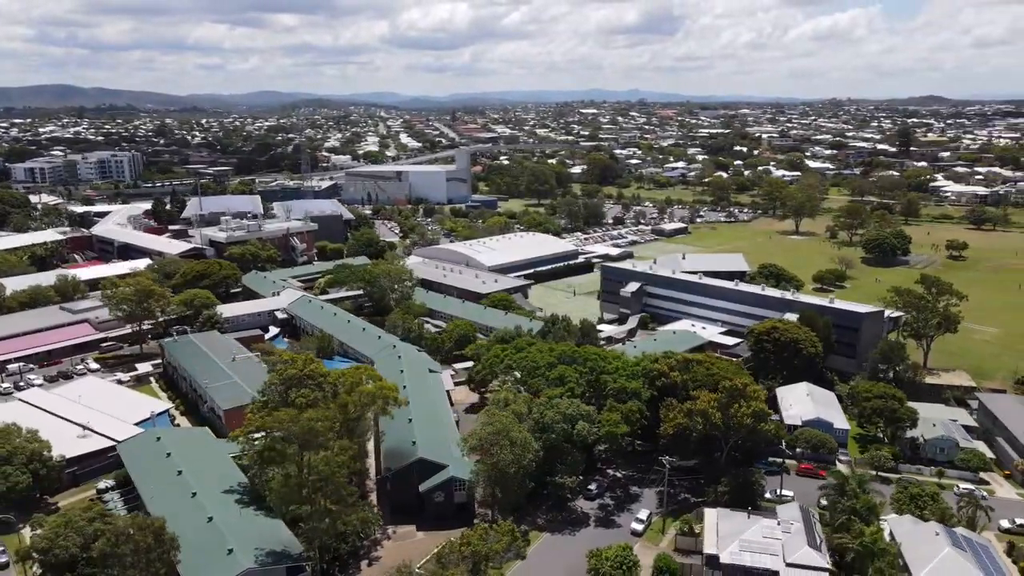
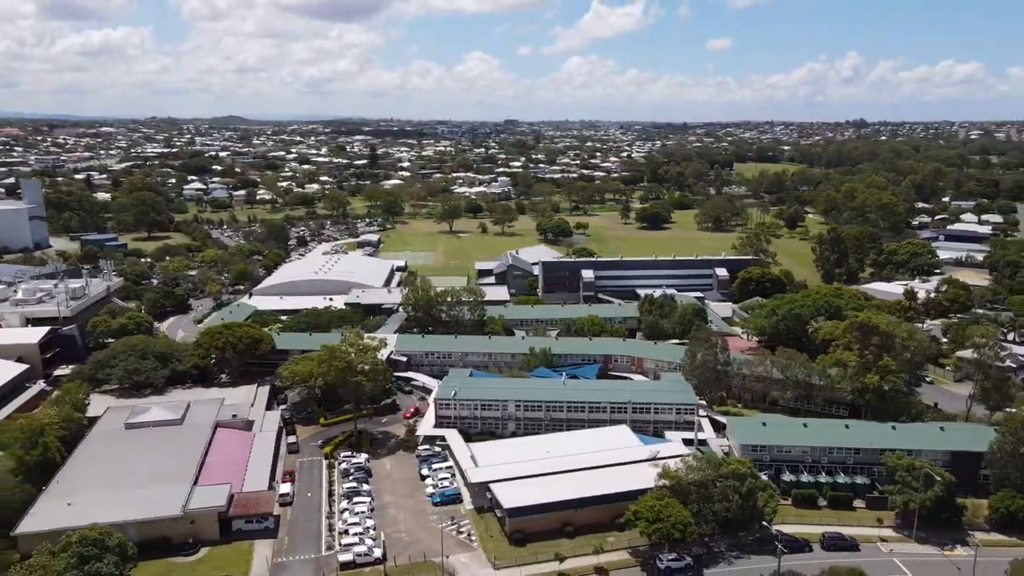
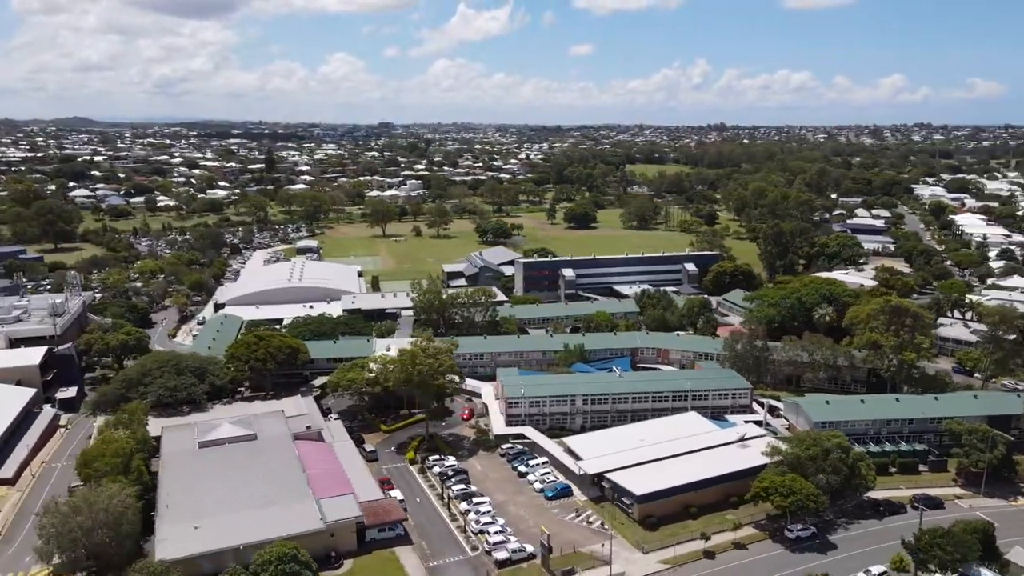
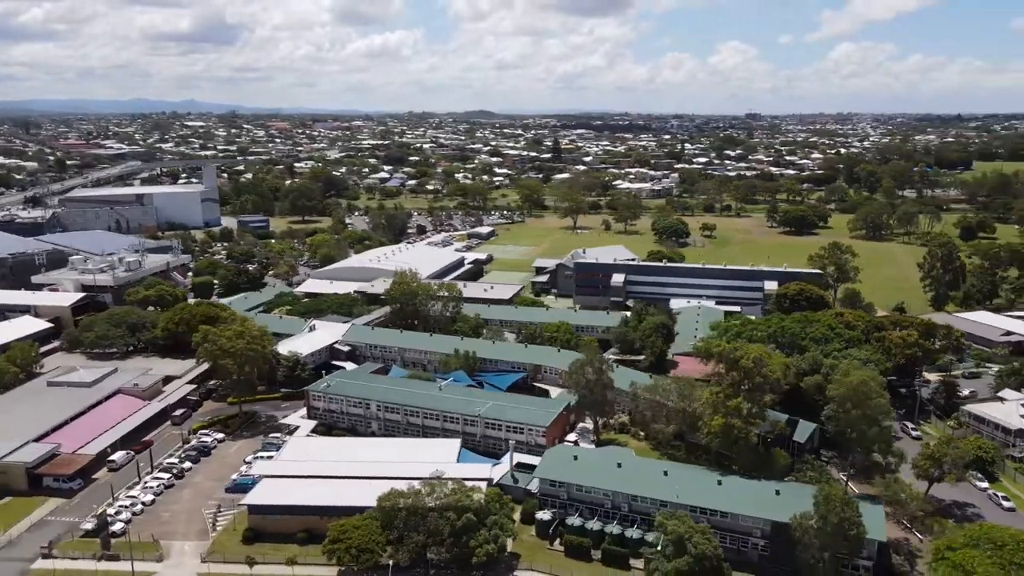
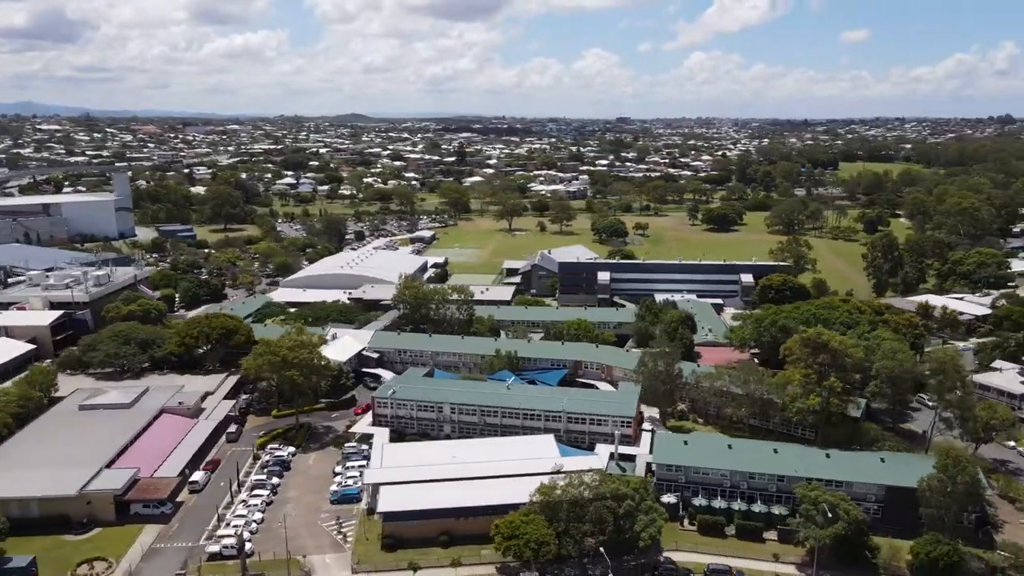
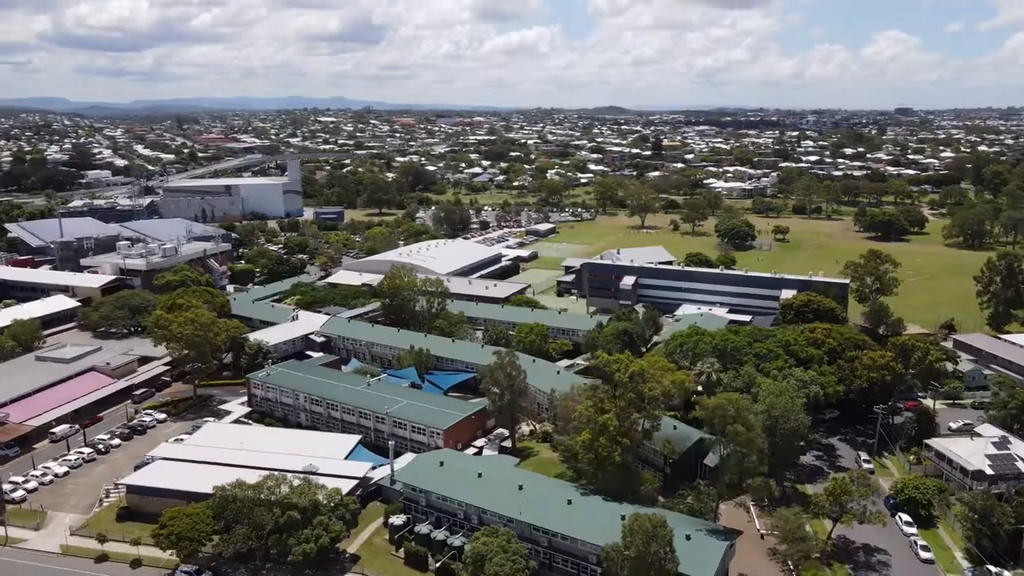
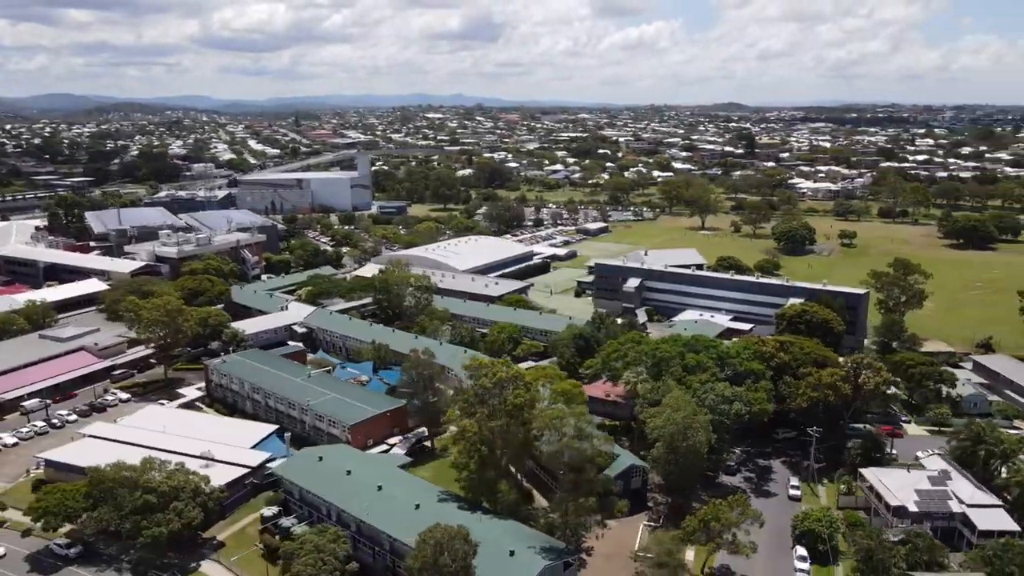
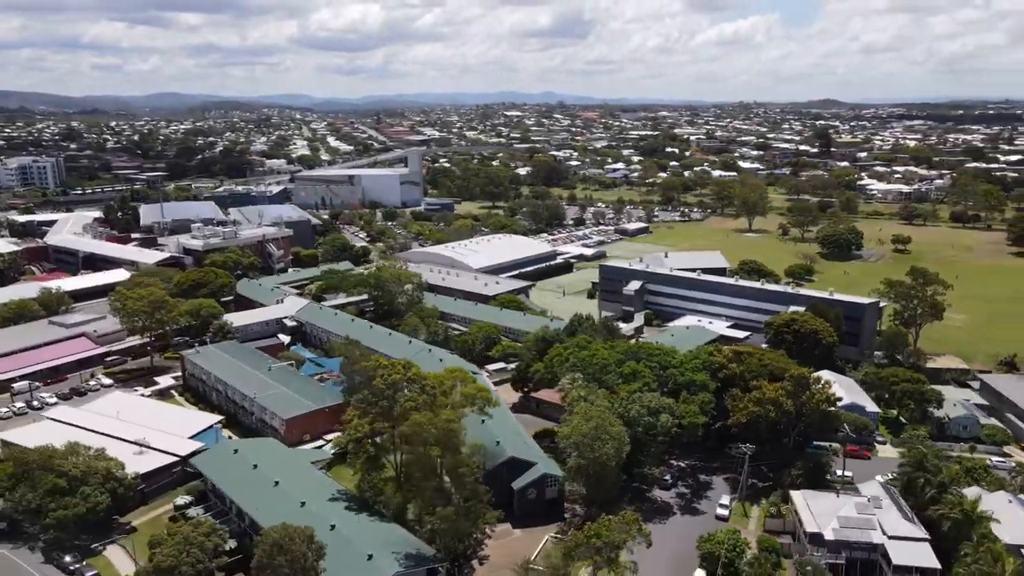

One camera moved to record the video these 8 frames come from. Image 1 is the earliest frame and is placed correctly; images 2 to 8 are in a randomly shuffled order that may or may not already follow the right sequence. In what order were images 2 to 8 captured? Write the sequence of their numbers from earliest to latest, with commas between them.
8, 7, 6, 4, 5, 2, 3
